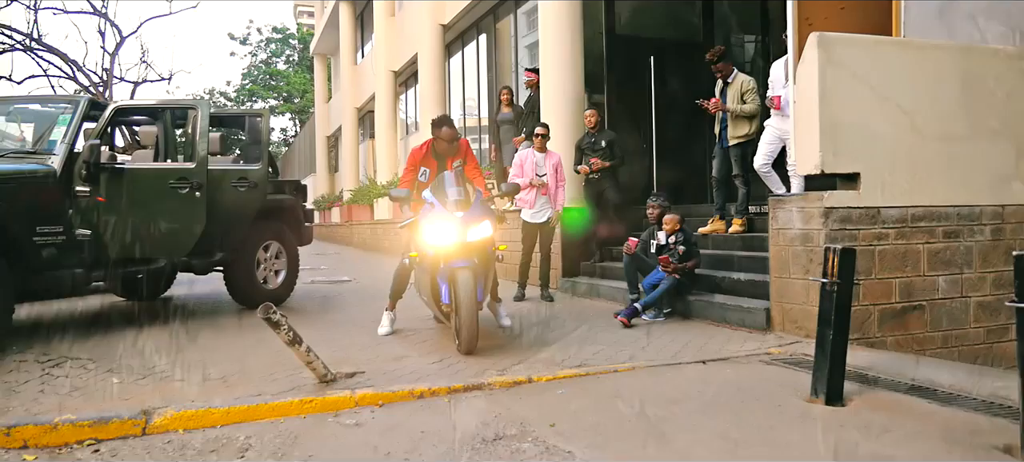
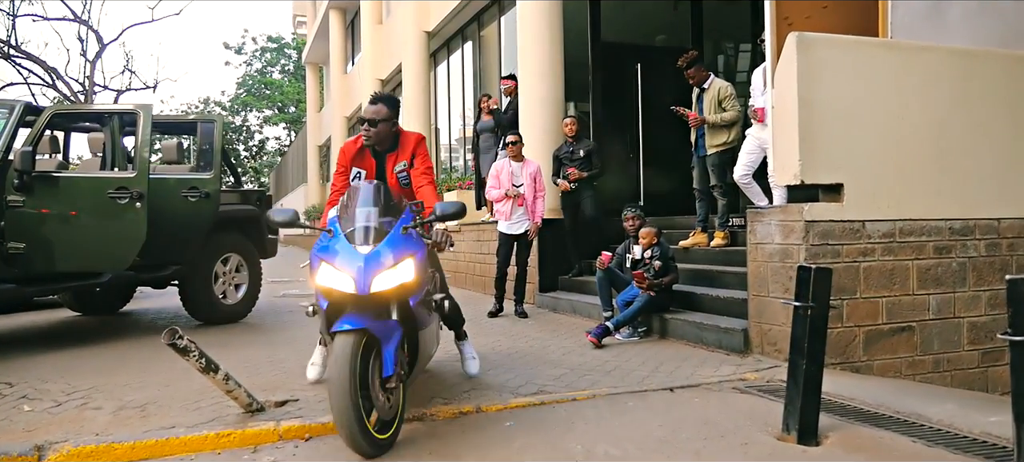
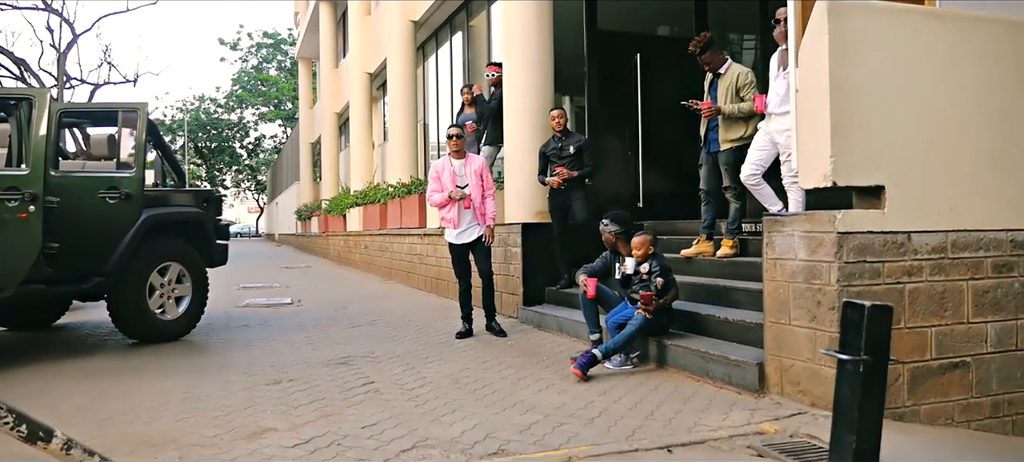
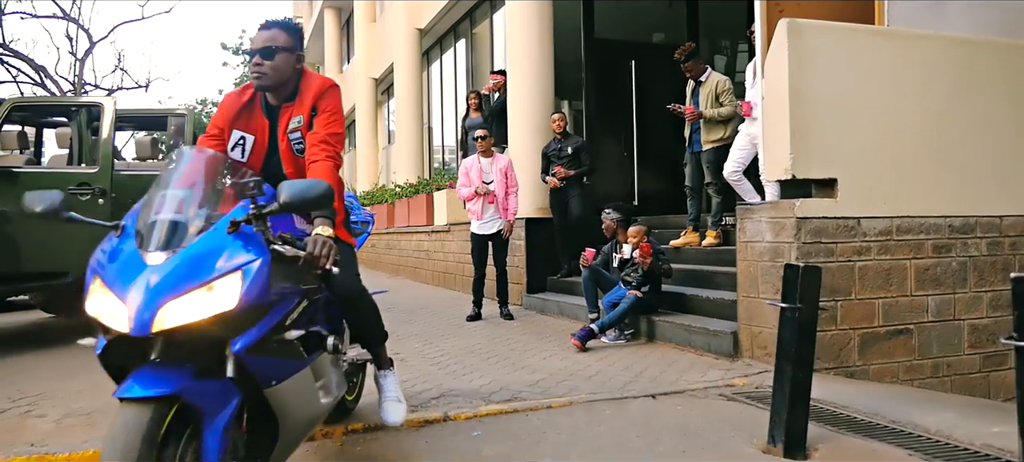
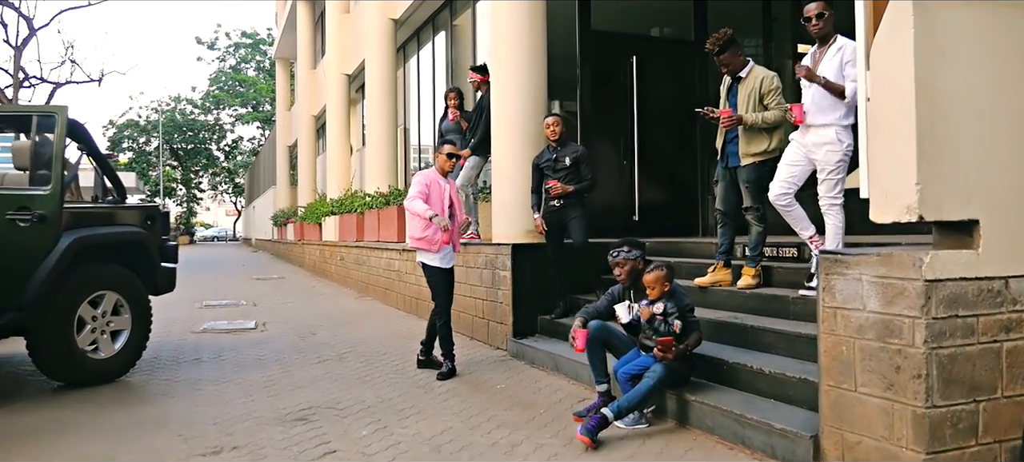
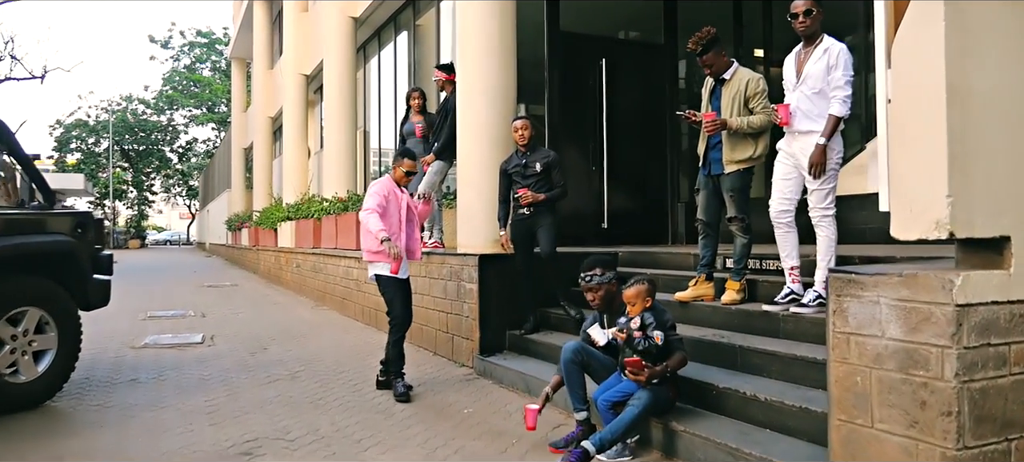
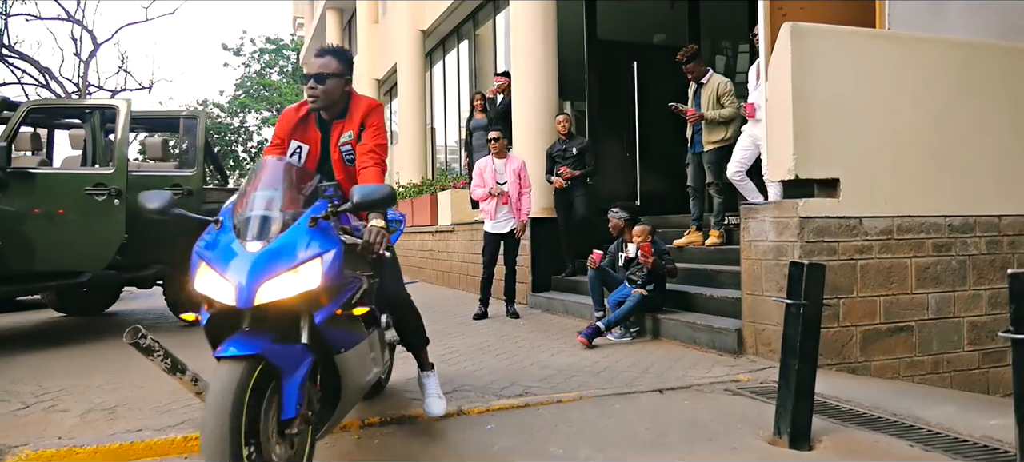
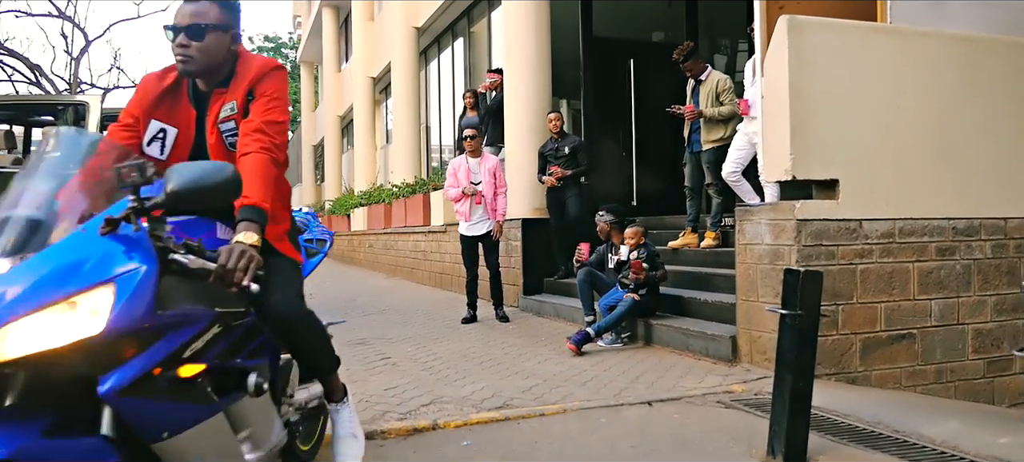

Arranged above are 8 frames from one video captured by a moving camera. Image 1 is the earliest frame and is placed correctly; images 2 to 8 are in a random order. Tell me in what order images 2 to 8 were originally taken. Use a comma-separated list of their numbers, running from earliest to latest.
2, 7, 4, 8, 3, 5, 6
